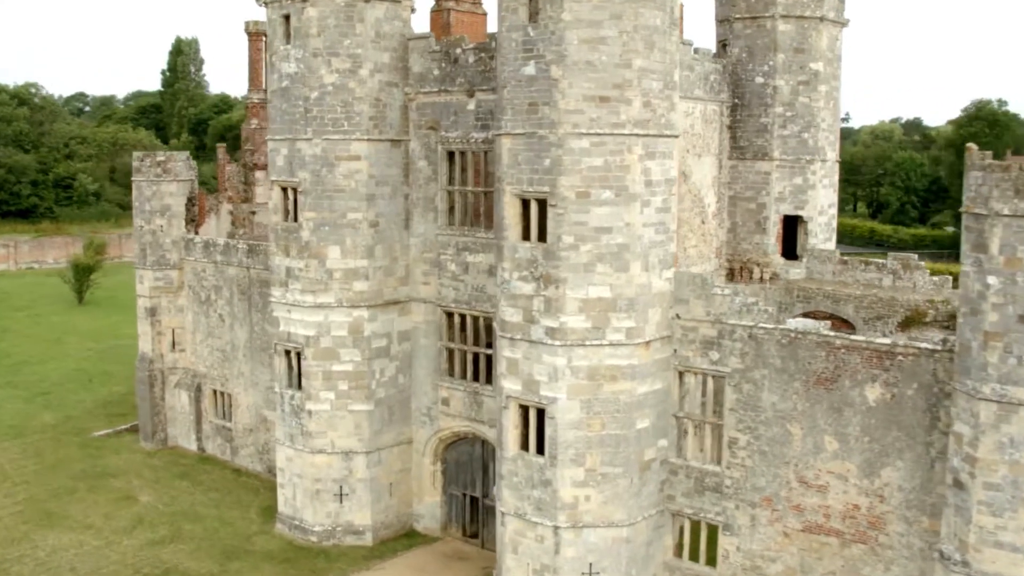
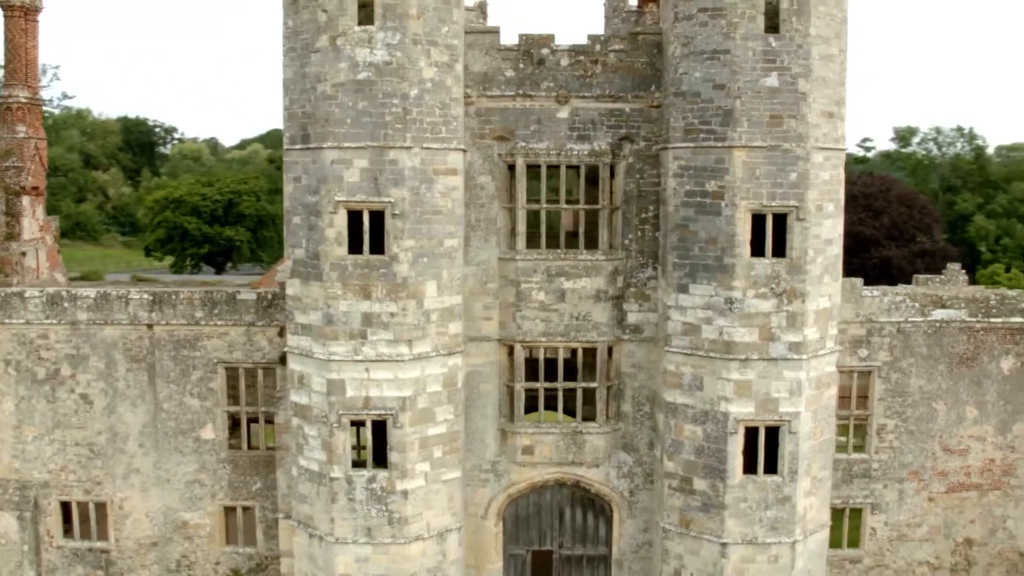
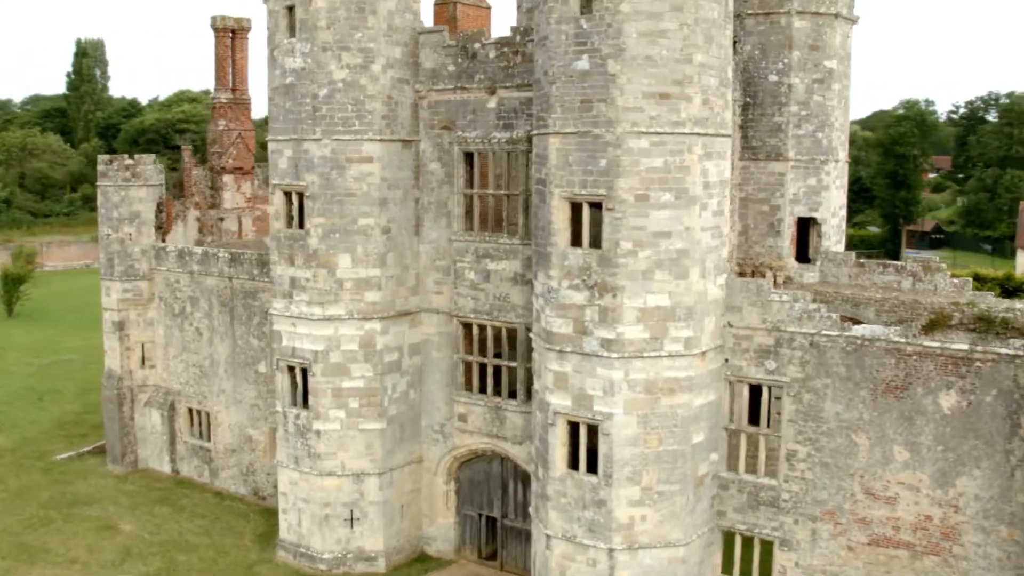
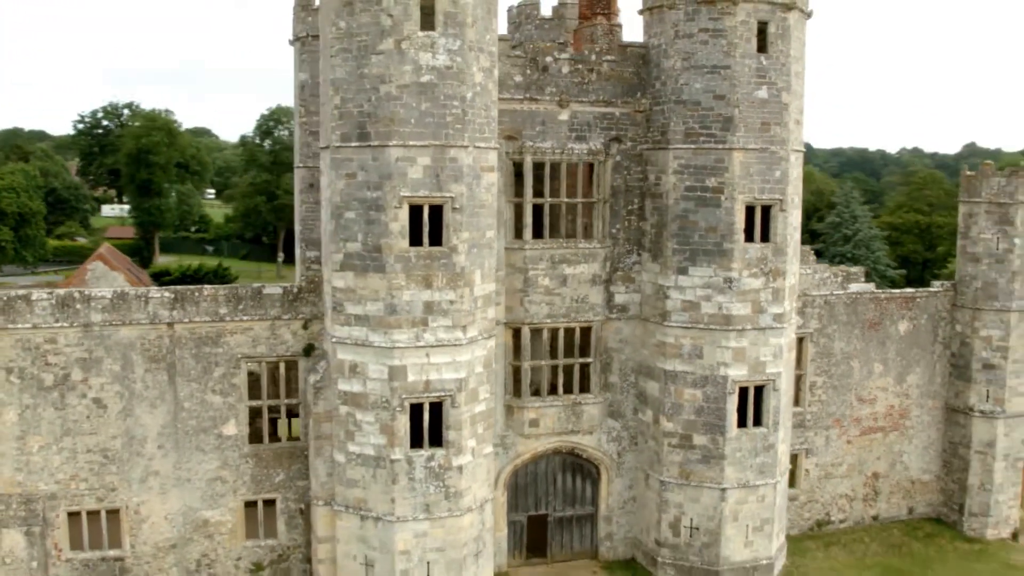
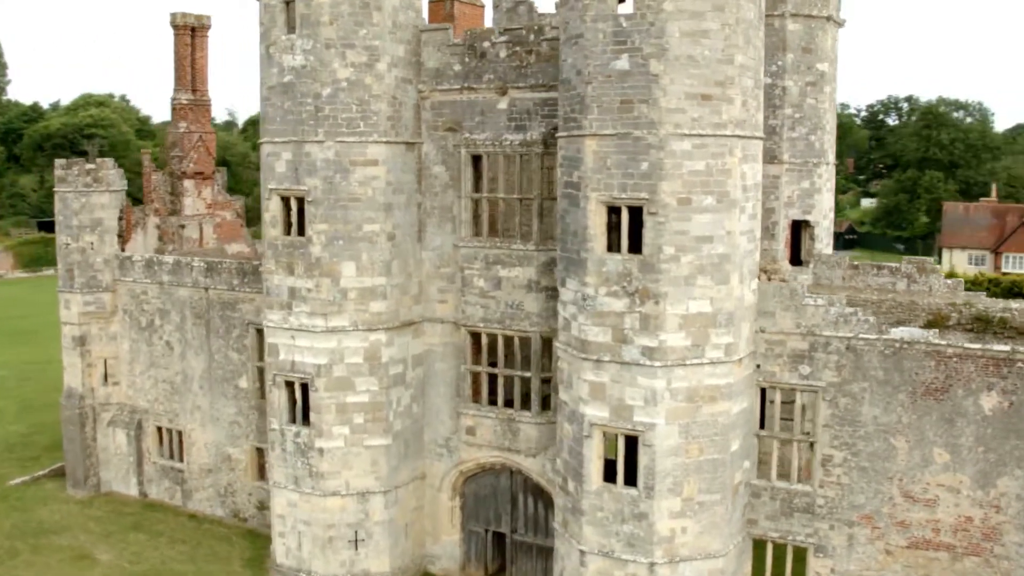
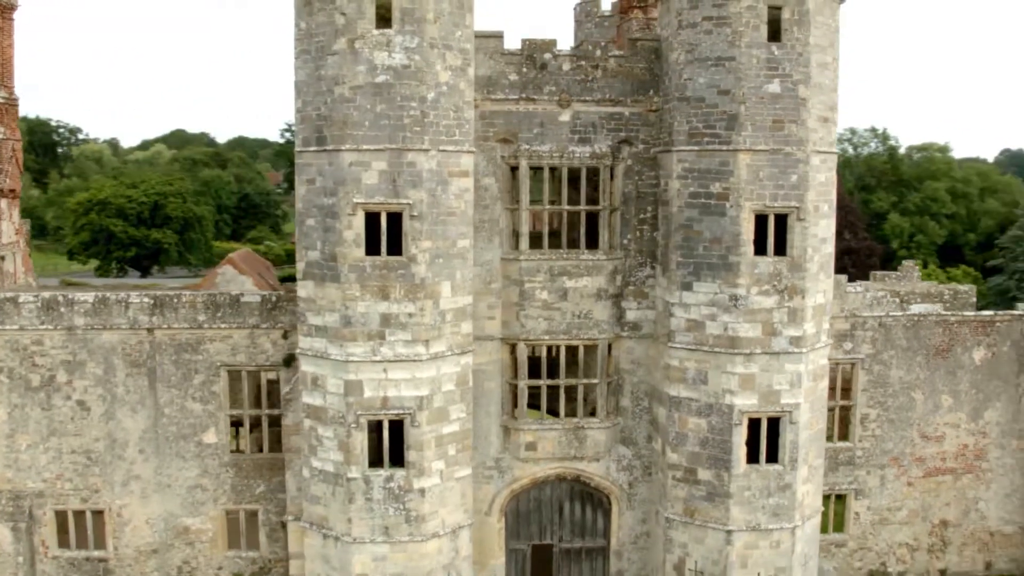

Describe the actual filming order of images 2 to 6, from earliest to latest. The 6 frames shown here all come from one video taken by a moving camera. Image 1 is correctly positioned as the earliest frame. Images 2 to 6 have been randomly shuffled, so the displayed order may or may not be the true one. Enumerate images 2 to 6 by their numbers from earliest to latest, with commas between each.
3, 5, 2, 6, 4
